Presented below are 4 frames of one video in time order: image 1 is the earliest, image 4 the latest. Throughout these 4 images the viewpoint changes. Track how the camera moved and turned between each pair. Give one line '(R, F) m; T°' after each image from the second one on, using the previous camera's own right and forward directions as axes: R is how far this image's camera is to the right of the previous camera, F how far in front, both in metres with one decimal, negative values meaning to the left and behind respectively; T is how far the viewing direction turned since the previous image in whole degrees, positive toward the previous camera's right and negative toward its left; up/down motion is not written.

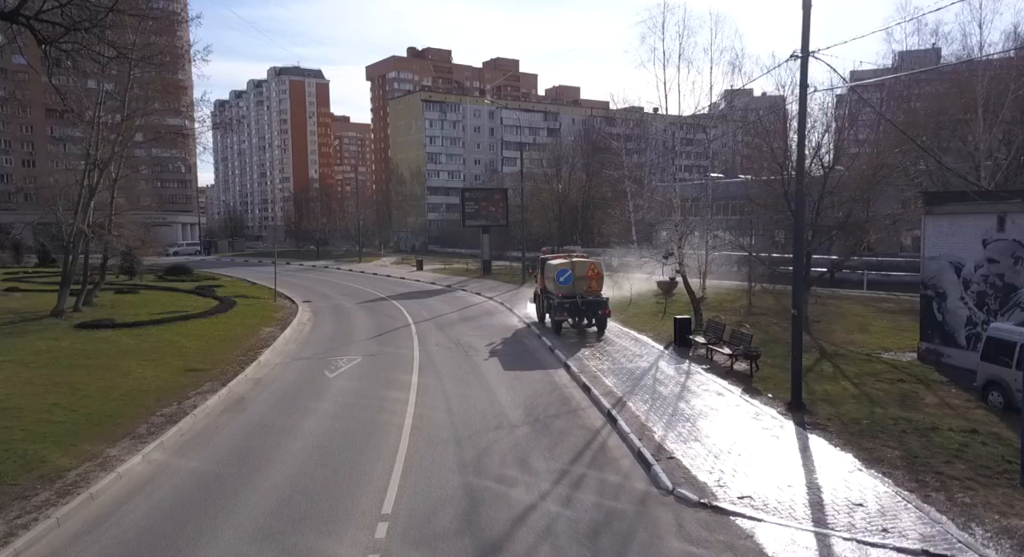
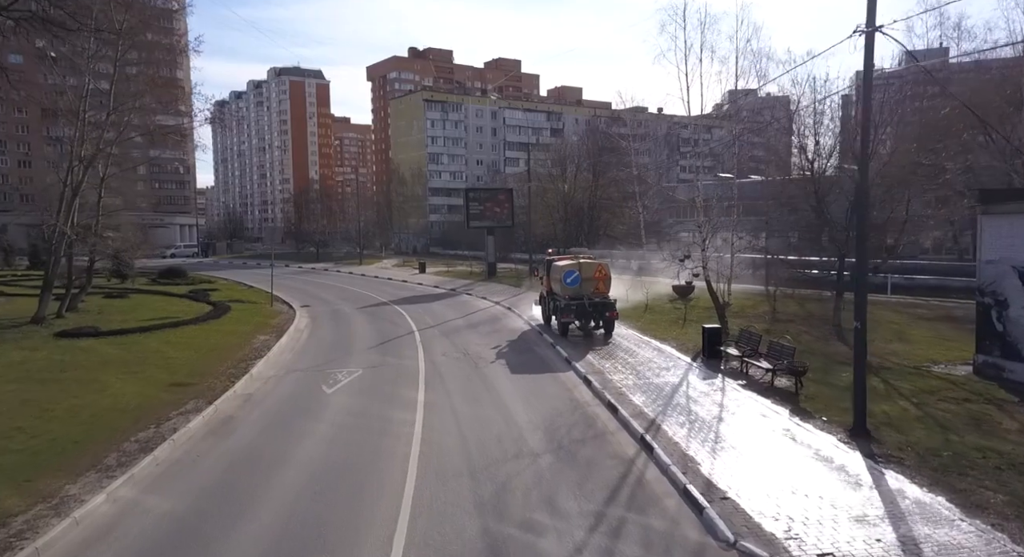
(-0.3, +1.3) m; 0°
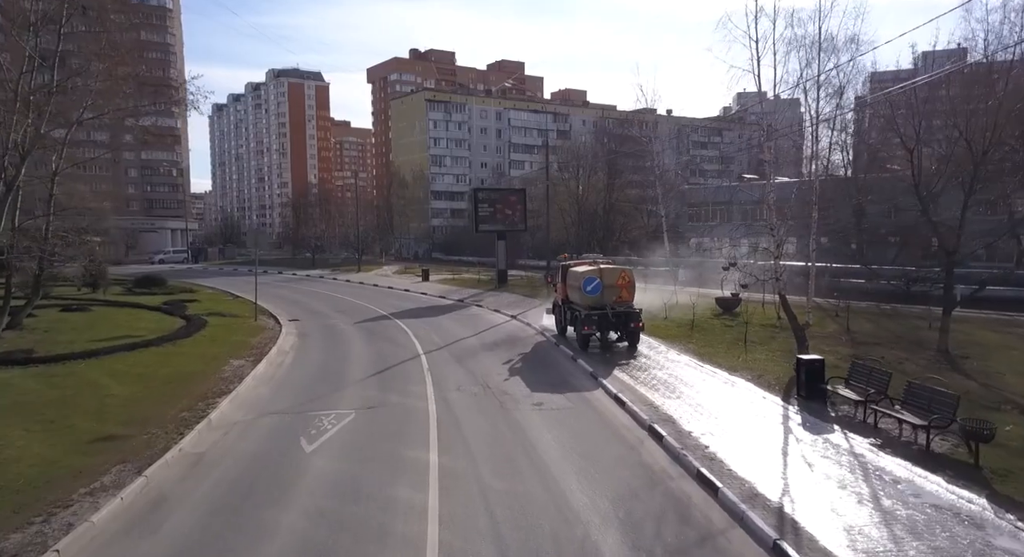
(-0.6, +3.3) m; 0°
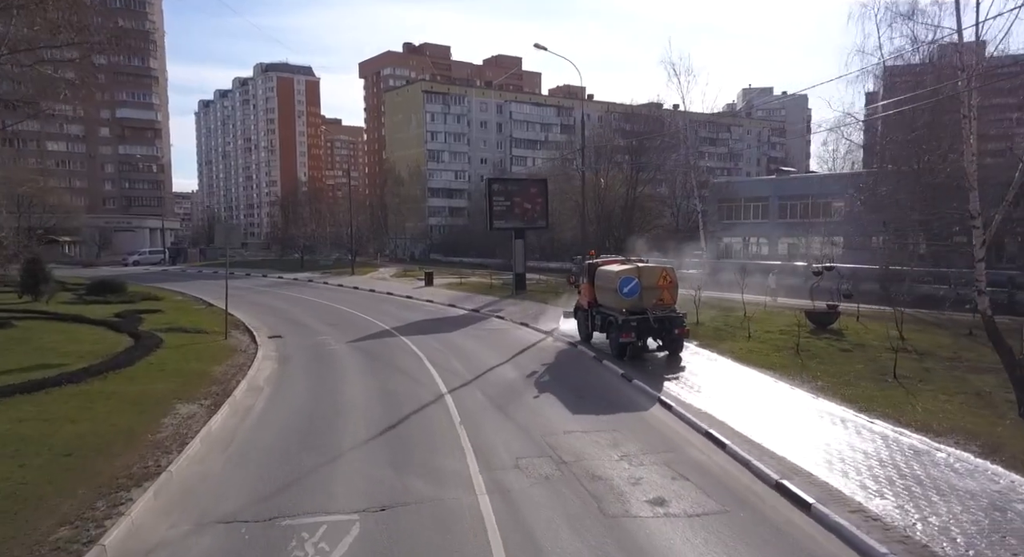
(-1.3, +4.7) m; +1°
